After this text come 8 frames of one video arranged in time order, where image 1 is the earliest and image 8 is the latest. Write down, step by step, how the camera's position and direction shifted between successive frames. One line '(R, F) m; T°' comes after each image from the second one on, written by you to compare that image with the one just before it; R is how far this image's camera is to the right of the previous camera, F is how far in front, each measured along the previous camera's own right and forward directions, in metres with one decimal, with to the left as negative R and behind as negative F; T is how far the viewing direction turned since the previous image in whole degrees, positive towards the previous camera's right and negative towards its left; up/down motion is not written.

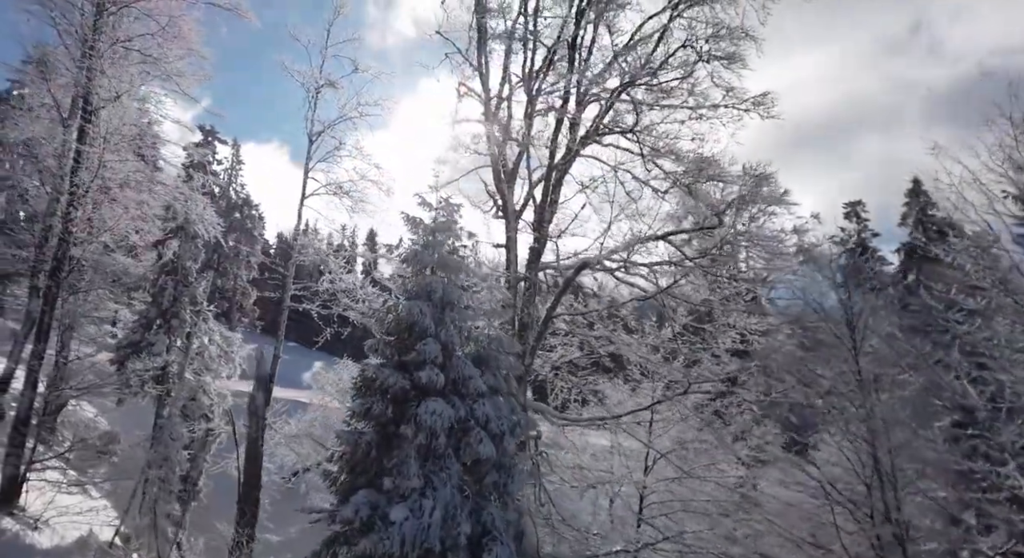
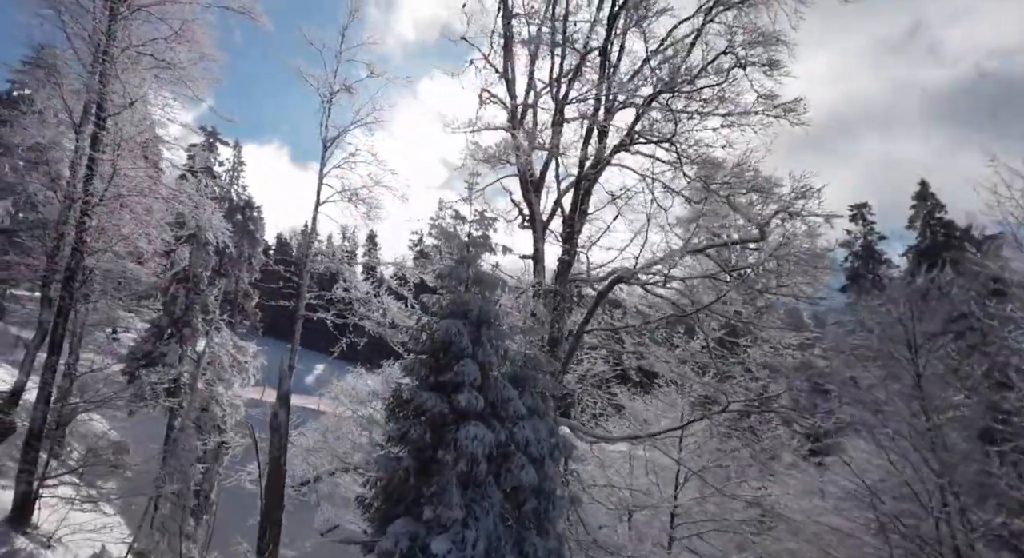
(-0.3, +0.2) m; 0°
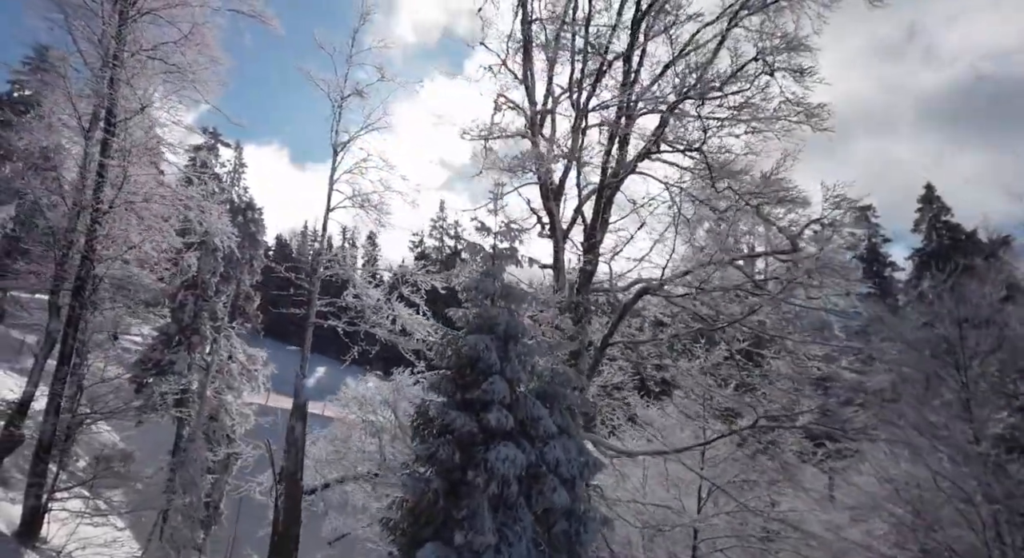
(-0.2, +0.1) m; 0°
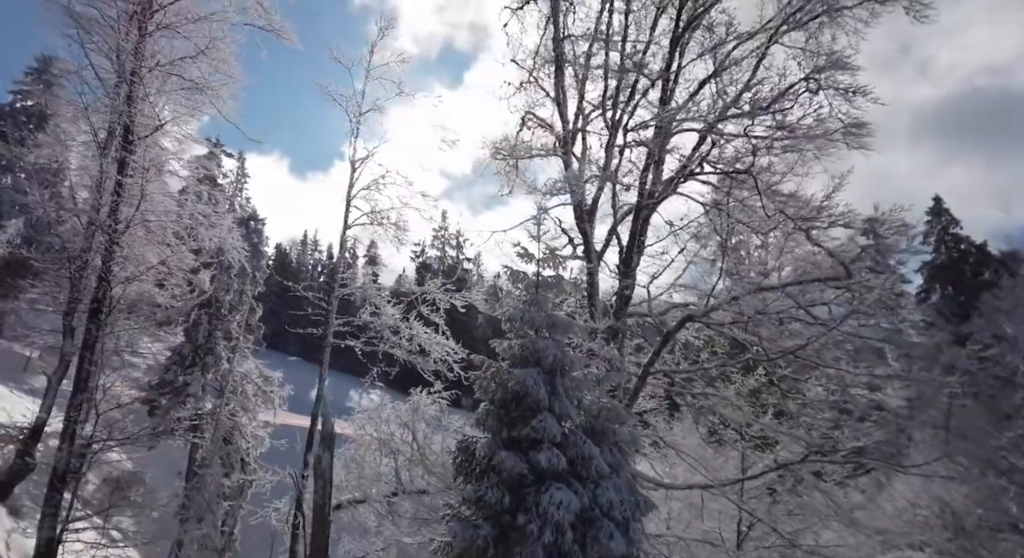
(-0.3, +0.2) m; 0°
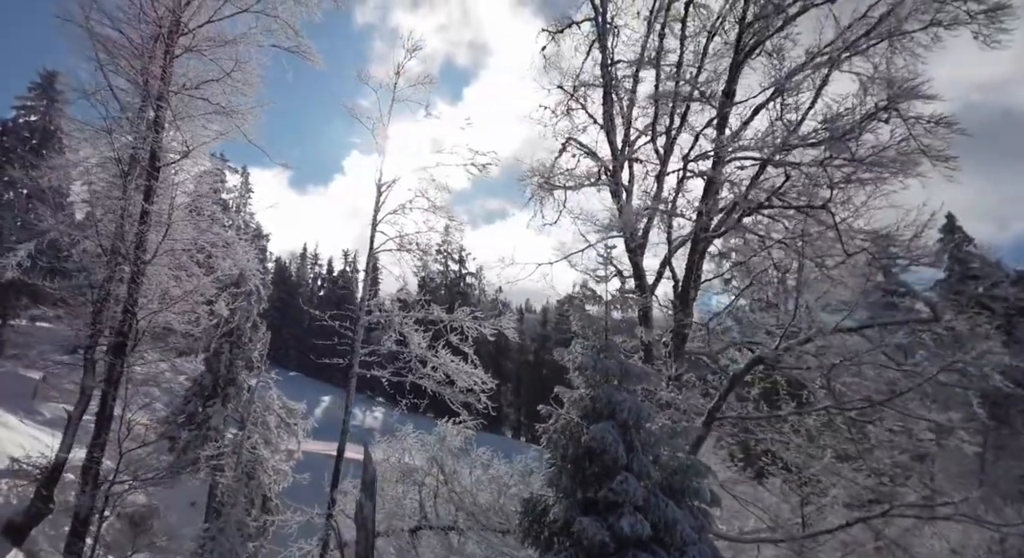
(-0.5, +0.3) m; 0°
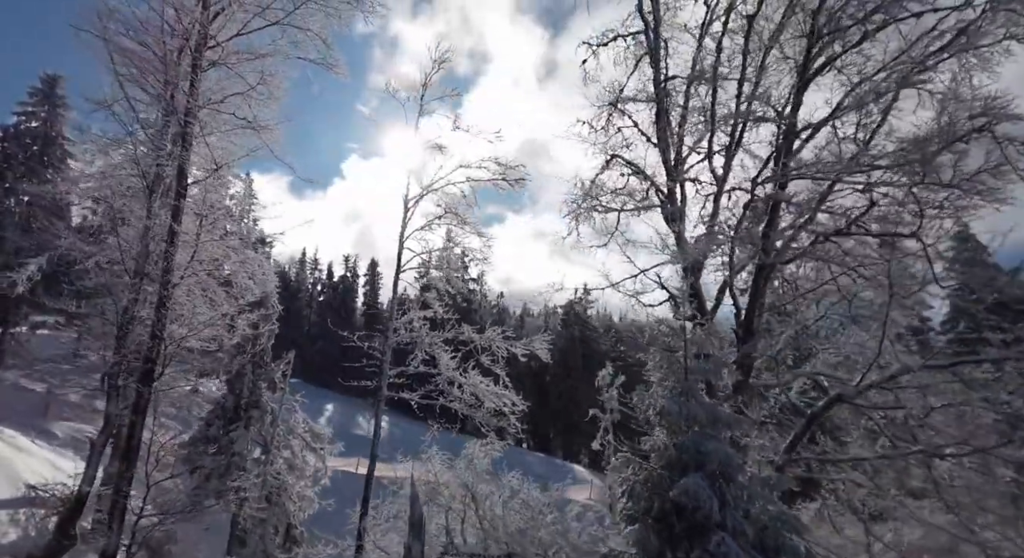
(-0.5, +0.3) m; 0°
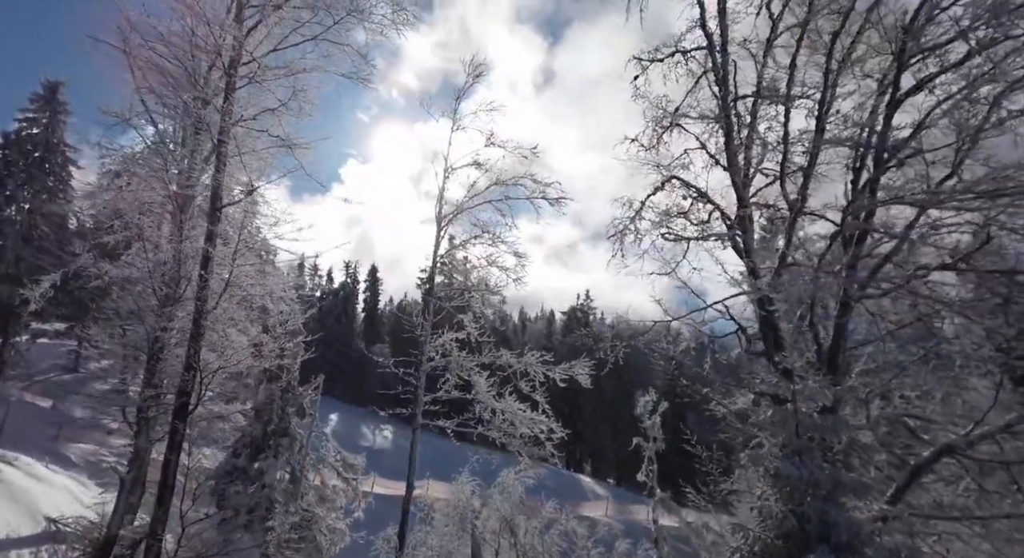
(-0.5, +0.3) m; 0°
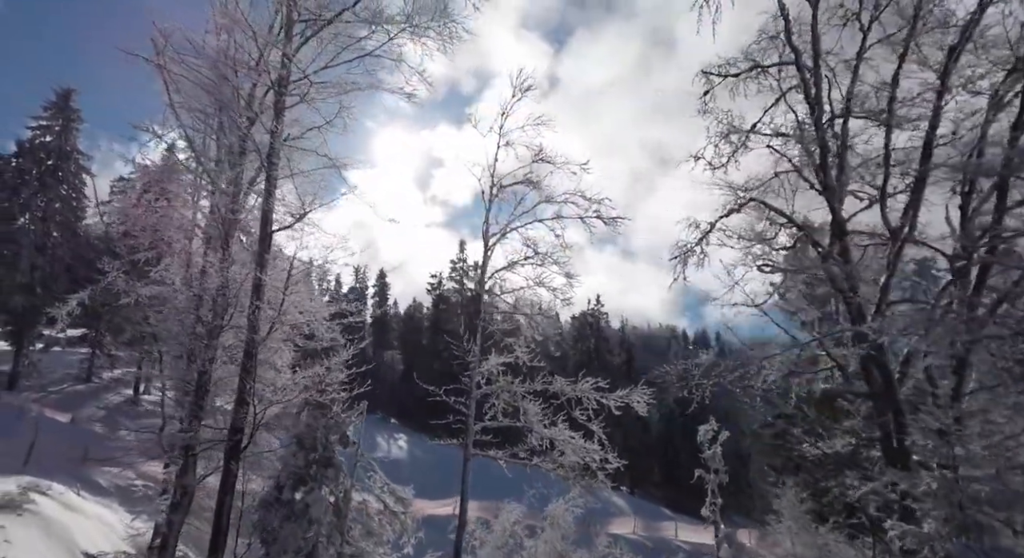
(-0.6, +0.3) m; -1°
